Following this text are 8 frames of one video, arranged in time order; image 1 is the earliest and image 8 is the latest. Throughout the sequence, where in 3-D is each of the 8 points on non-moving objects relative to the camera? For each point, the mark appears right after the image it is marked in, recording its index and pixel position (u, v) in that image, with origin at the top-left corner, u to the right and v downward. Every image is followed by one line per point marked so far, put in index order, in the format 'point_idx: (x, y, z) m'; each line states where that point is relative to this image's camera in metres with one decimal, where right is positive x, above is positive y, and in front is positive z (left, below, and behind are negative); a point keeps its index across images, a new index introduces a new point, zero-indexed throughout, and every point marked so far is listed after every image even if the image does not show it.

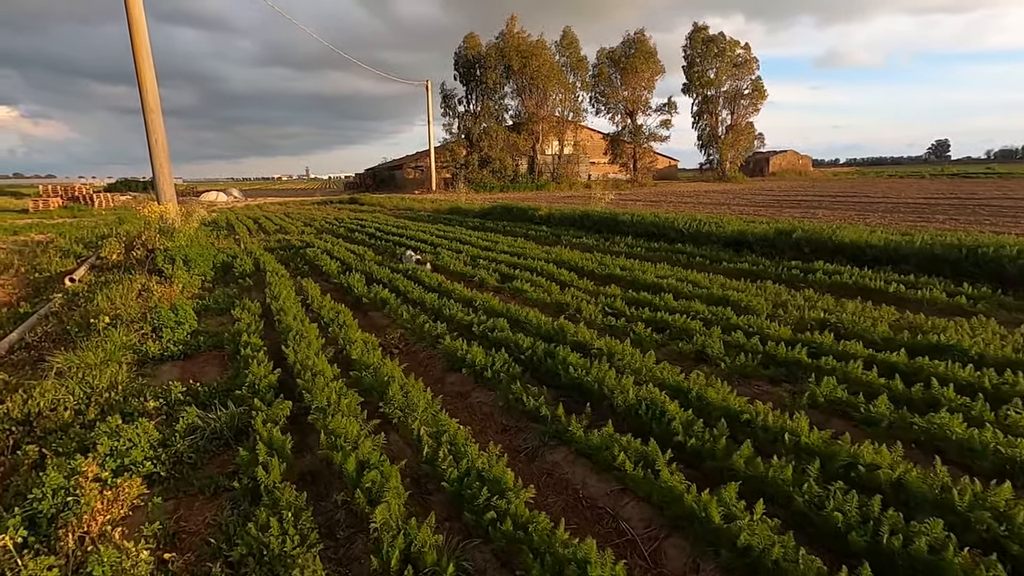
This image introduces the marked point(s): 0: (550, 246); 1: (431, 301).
0: (+0.9, +0.9, +12.3) m
1: (-1.1, -0.2, +7.4) m
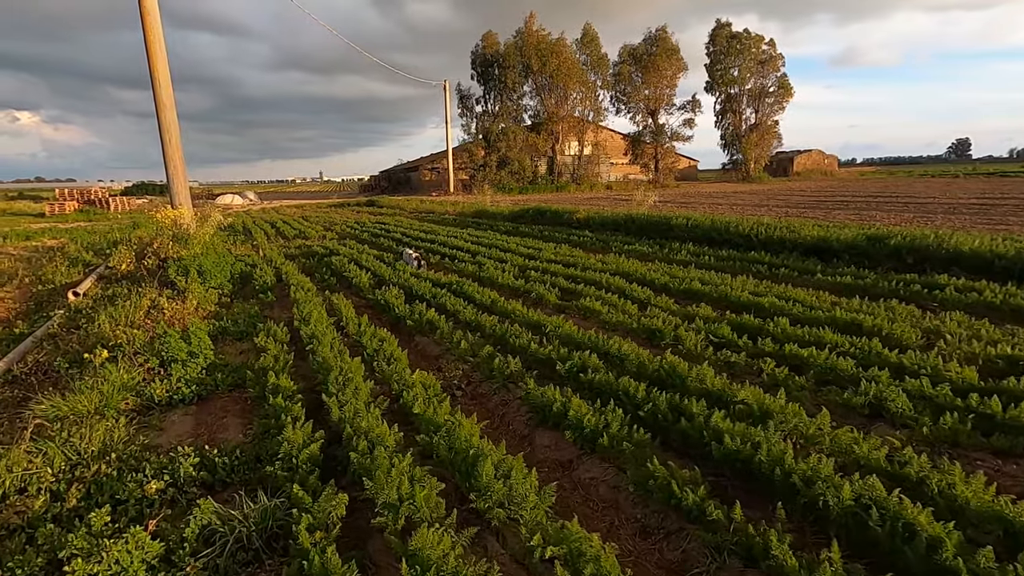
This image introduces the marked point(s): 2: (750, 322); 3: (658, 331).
0: (+1.8, +0.7, +11.0) m
1: (-0.3, -0.4, +6.2) m
2: (+2.6, -0.4, +5.8) m
3: (+1.6, -0.5, +5.7) m
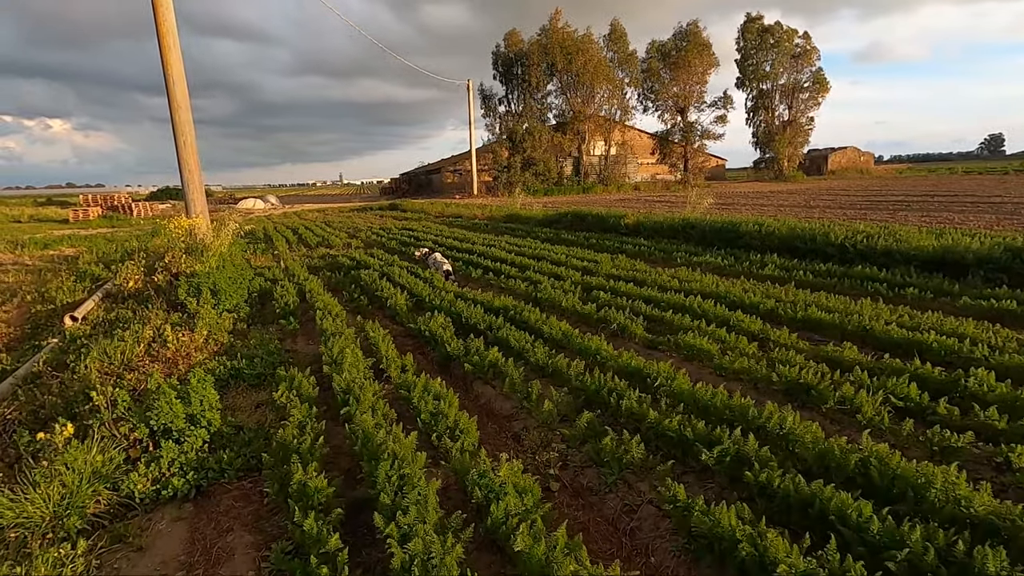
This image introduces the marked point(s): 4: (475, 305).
0: (+2.8, +0.3, +9.5) m
1: (+0.6, -0.8, +4.8) m
2: (+3.4, -0.7, +4.3) m
3: (+2.4, -0.8, +4.3) m
4: (-0.5, -0.2, +7.4) m
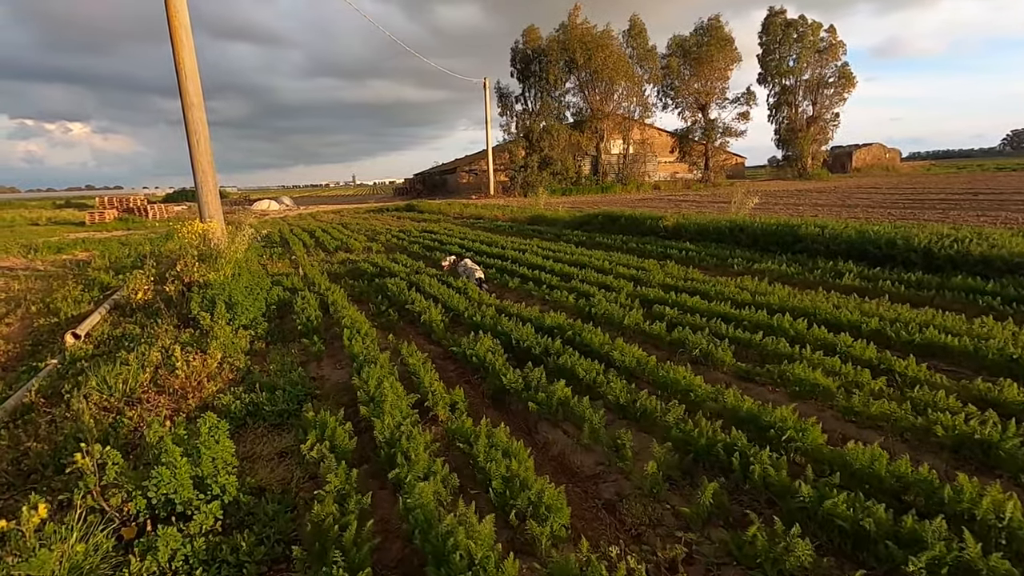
0: (+3.5, +0.1, +8.5) m
1: (+1.2, -0.9, +3.8) m
2: (+3.9, -0.9, +3.3) m
3: (+2.9, -1.0, +3.3) m
4: (+0.1, -0.4, +6.5) m
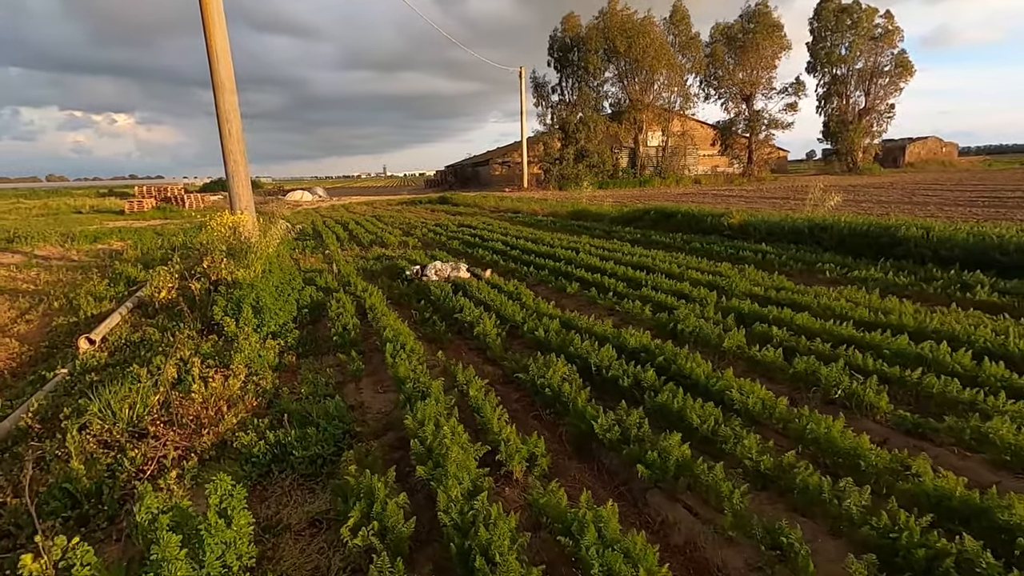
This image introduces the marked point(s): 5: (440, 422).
0: (+4.3, 0.0, +7.3) m
1: (+1.8, -1.1, +2.7) m
2: (+4.5, -1.1, +2.0) m
3: (+3.5, -1.2, +2.1) m
4: (+0.9, -0.5, +5.4) m
5: (-0.5, -0.9, +3.8) m
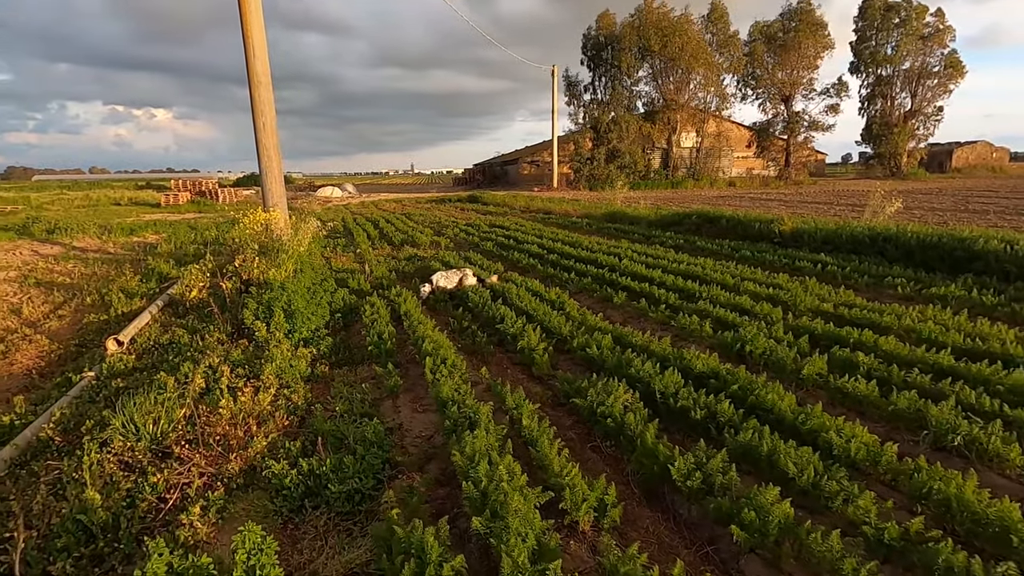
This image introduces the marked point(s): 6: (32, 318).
0: (+4.9, -0.2, +6.6) m
1: (+2.1, -1.3, +2.1) m
2: (+4.8, -1.4, +1.3) m
3: (+3.8, -1.4, +1.4) m
4: (+1.3, -0.7, +4.9) m
5: (-0.1, -1.1, +3.3) m
6: (-7.6, -0.5, +8.5) m
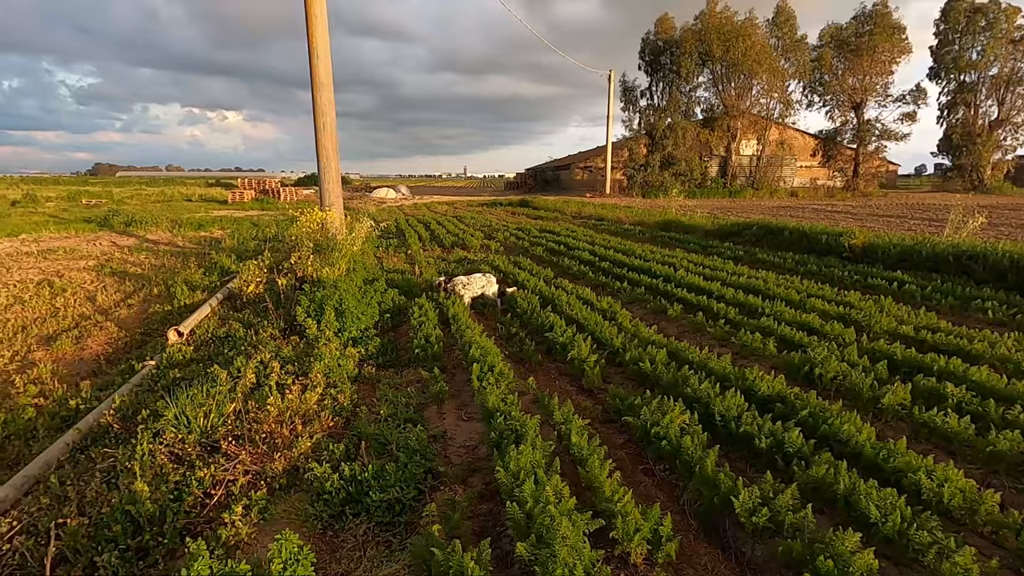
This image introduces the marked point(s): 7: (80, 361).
0: (+5.5, -0.5, +6.0) m
1: (+2.3, -1.4, +1.8) m
2: (+4.9, -1.6, +0.7) m
3: (+3.9, -1.6, +0.9) m
4: (+1.8, -0.8, +4.6) m
5: (+0.2, -1.1, +3.1) m
6: (-6.8, -0.3, +8.9) m
7: (-5.3, -0.9, +6.5) m
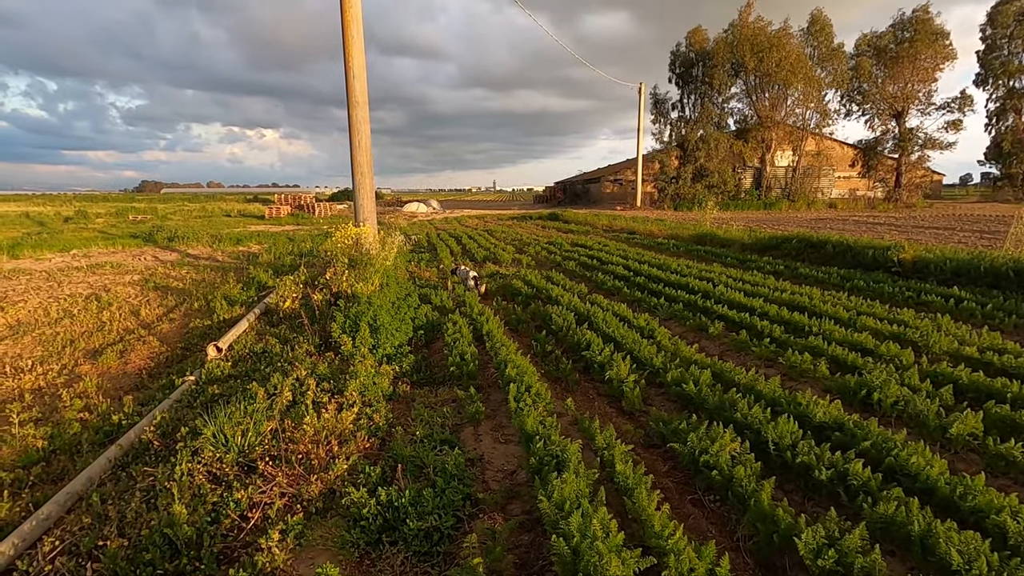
0: (+5.9, -0.7, +5.5) m
1: (+2.4, -1.5, +1.5) m
2: (+5.0, -1.6, +0.3) m
3: (+4.0, -1.7, +0.6) m
4: (+2.1, -1.0, +4.3) m
5: (+0.4, -1.2, +3.0) m
6: (-6.2, -0.5, +9.1) m
7: (-4.9, -1.1, +6.7) m
